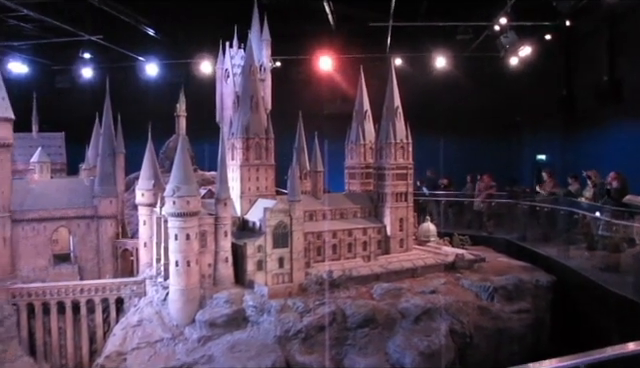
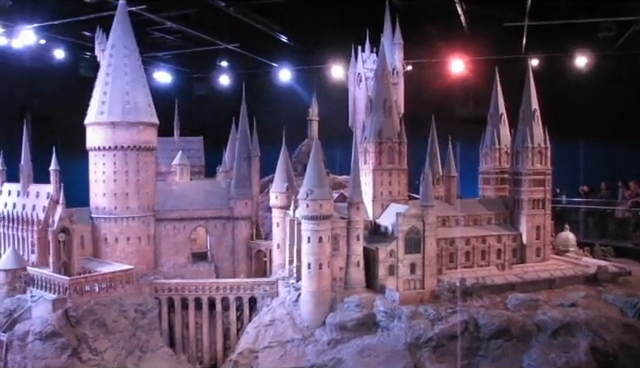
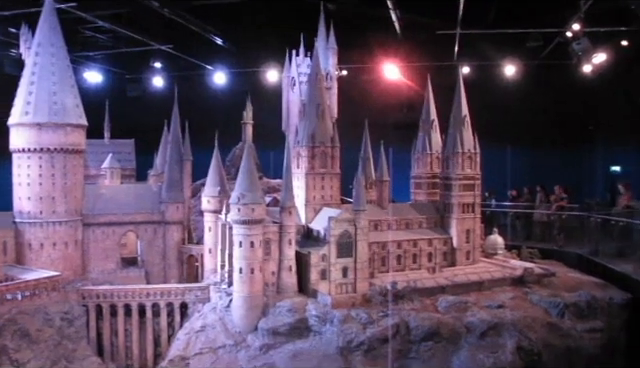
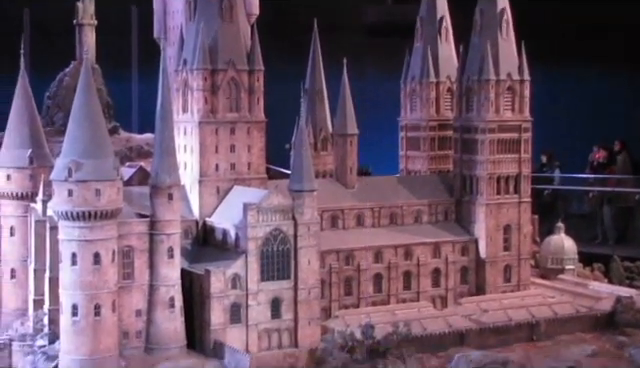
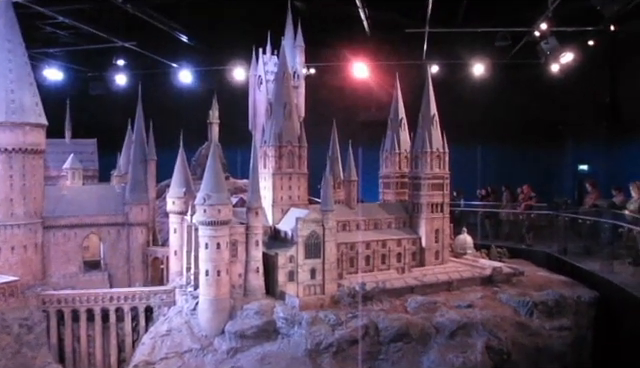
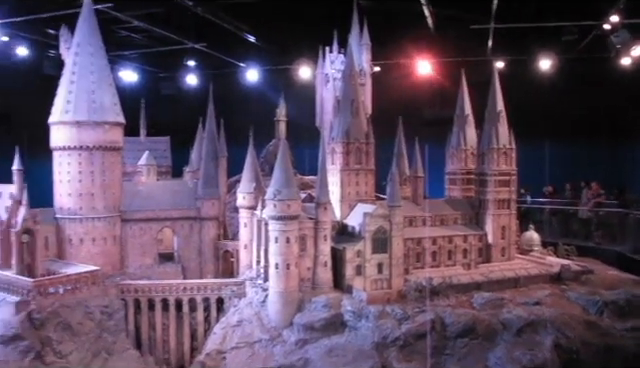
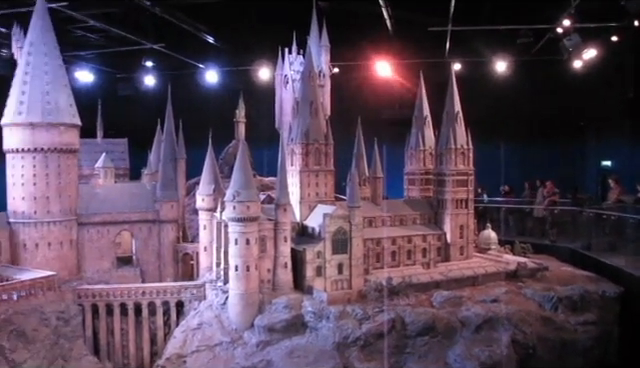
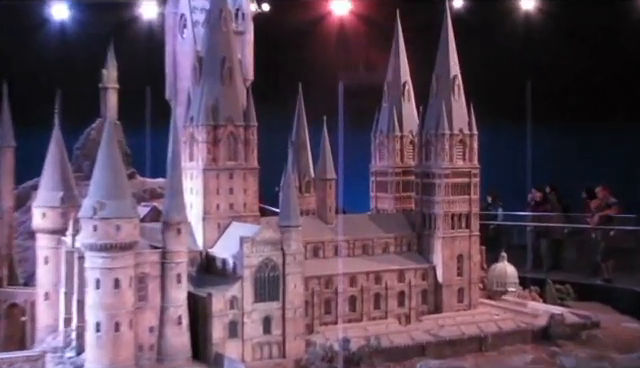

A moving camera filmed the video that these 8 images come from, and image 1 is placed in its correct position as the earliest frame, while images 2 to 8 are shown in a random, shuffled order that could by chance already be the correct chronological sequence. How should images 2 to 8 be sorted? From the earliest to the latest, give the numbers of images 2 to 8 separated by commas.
7, 6, 2, 3, 5, 8, 4
